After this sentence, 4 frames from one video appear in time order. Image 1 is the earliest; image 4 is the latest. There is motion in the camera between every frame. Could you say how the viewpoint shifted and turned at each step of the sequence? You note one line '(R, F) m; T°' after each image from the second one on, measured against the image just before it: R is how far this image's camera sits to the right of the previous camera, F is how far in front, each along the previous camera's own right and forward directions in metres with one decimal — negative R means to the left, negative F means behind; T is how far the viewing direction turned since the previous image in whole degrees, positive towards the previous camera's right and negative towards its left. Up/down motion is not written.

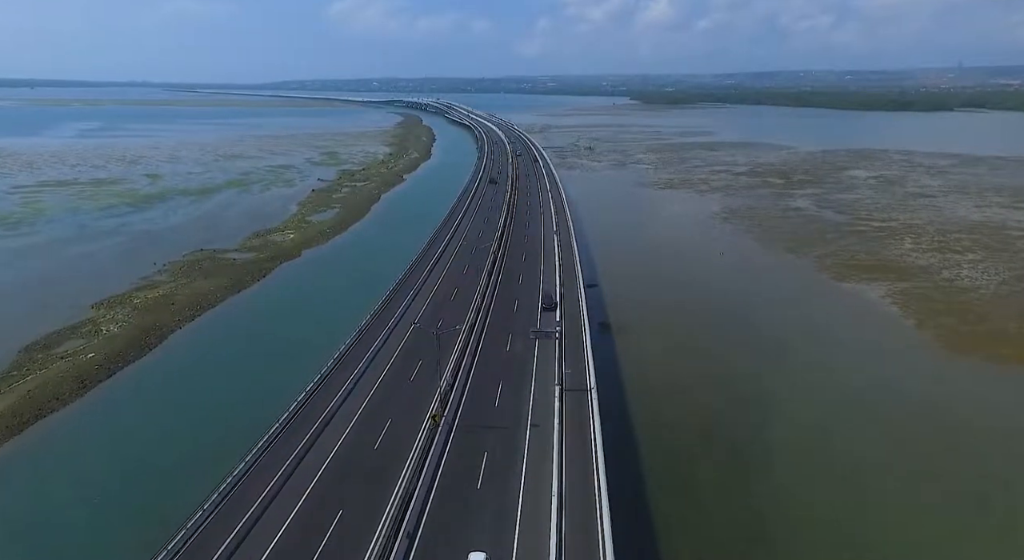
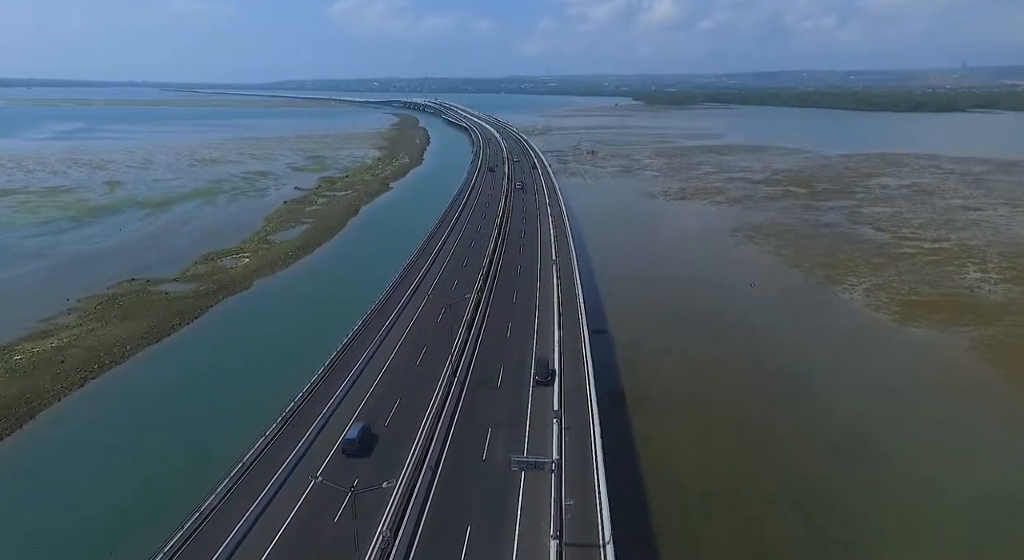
(+0.4, +4.1) m; 0°
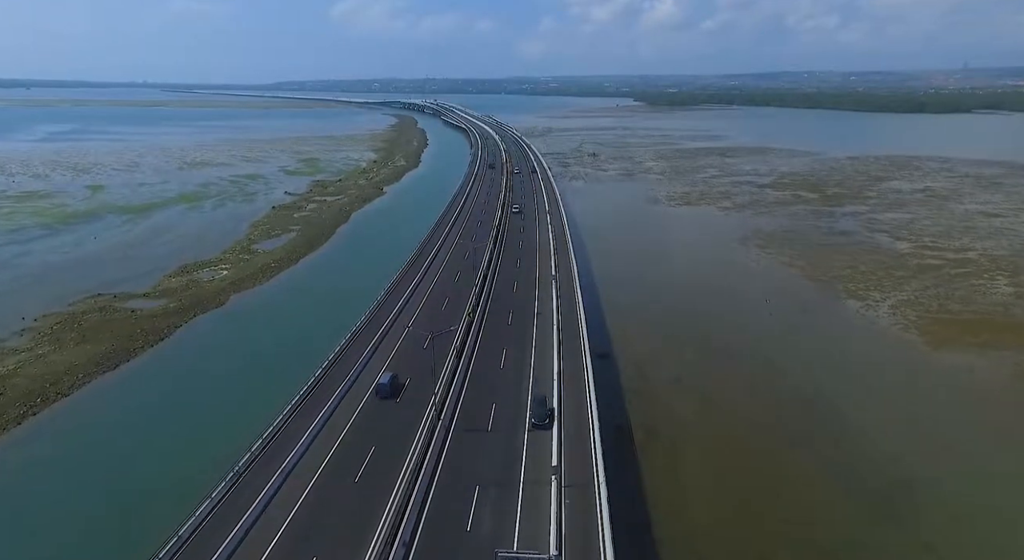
(+0.2, +1.6) m; 0°
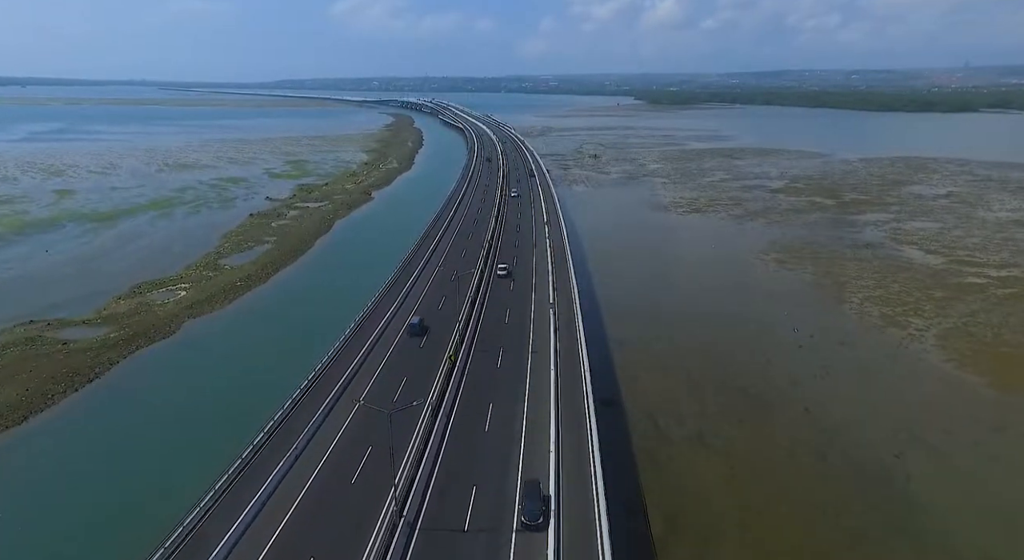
(+0.2, +2.5) m; 0°
